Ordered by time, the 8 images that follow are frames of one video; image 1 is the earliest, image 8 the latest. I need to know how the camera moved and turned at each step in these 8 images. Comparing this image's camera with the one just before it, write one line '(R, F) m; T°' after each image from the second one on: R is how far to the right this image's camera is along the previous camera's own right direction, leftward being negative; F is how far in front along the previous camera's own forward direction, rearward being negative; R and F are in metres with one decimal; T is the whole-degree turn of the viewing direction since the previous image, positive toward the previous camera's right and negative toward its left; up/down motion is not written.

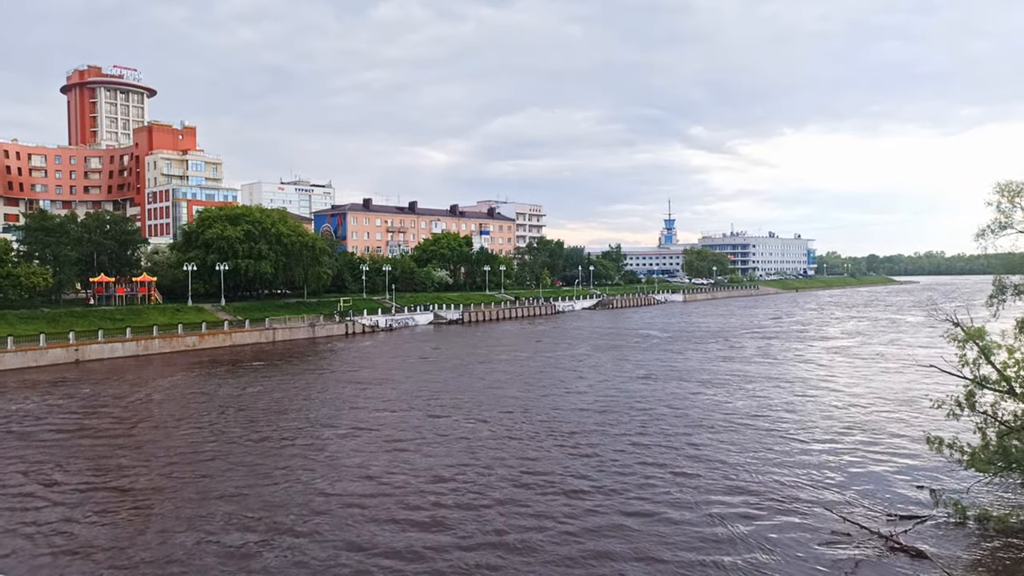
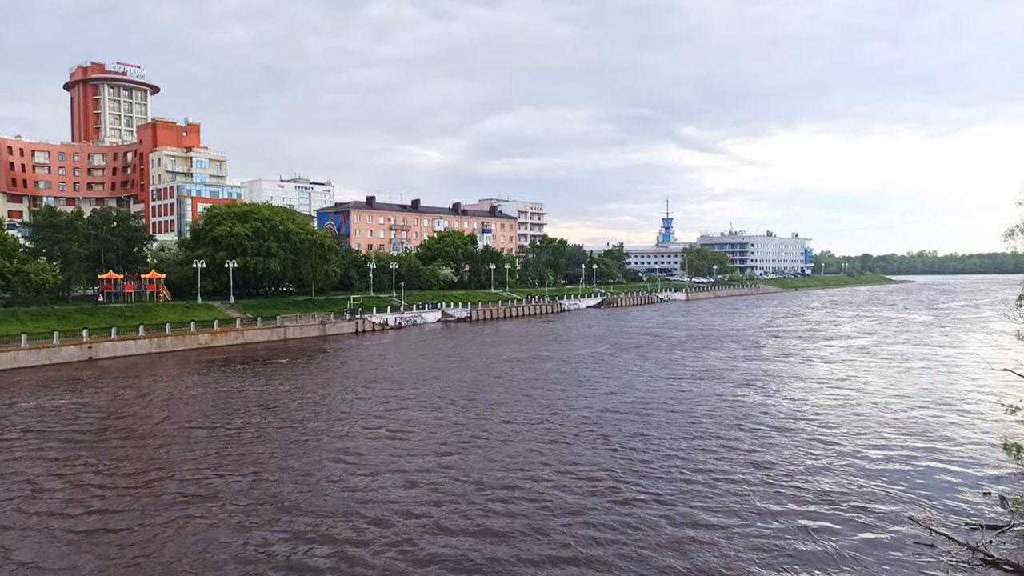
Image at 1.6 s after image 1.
(-1.7, -0.2) m; +1°
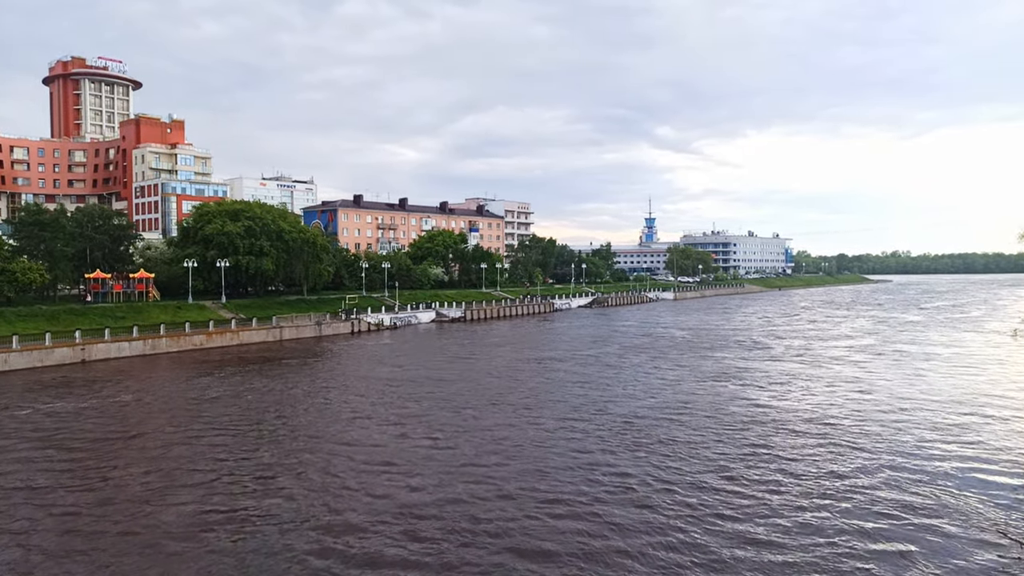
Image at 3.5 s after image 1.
(-2.0, +0.3) m; +2°
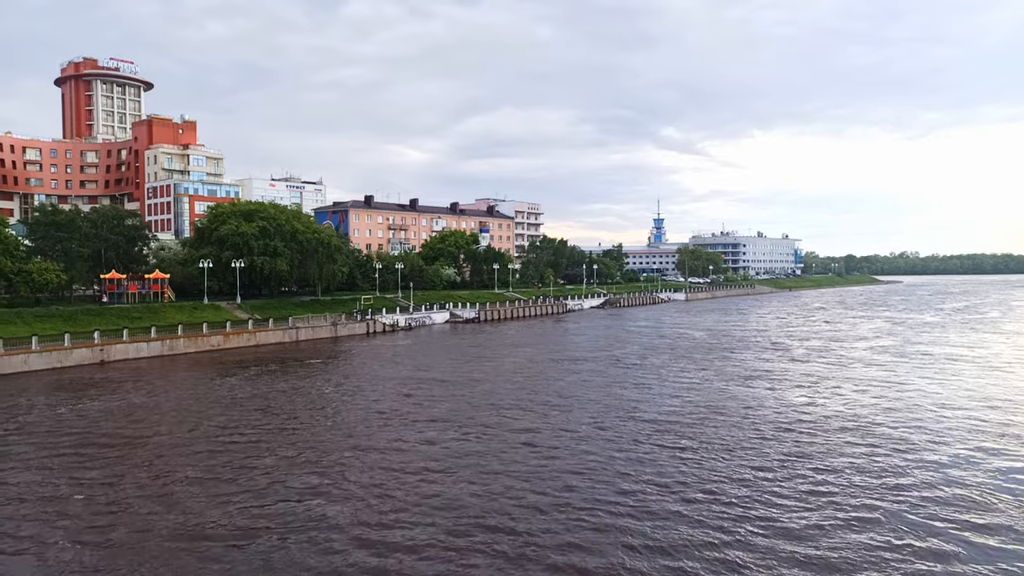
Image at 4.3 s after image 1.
(-1.0, +0.2) m; 0°
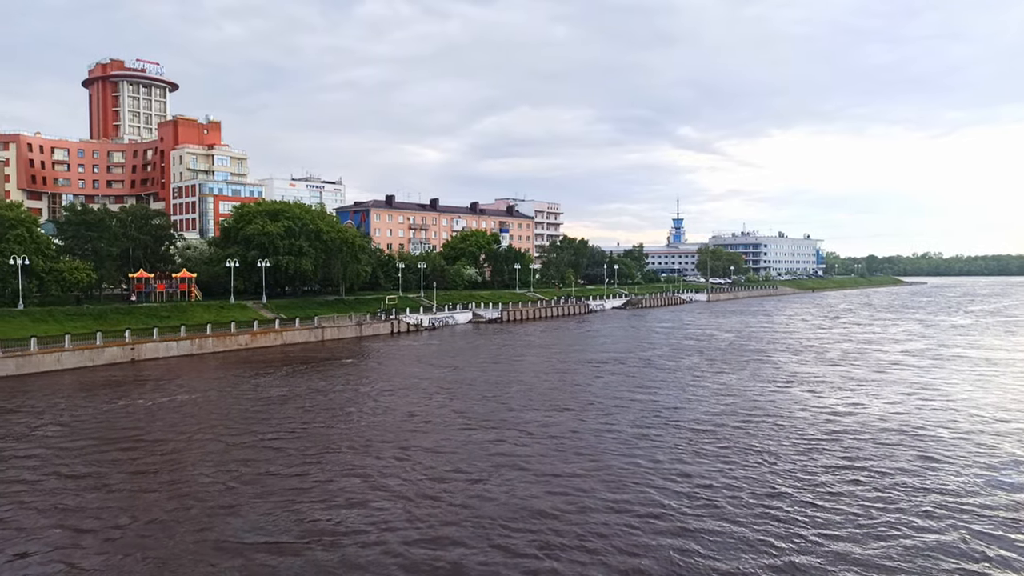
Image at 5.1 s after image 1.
(-0.8, 0.0) m; -1°
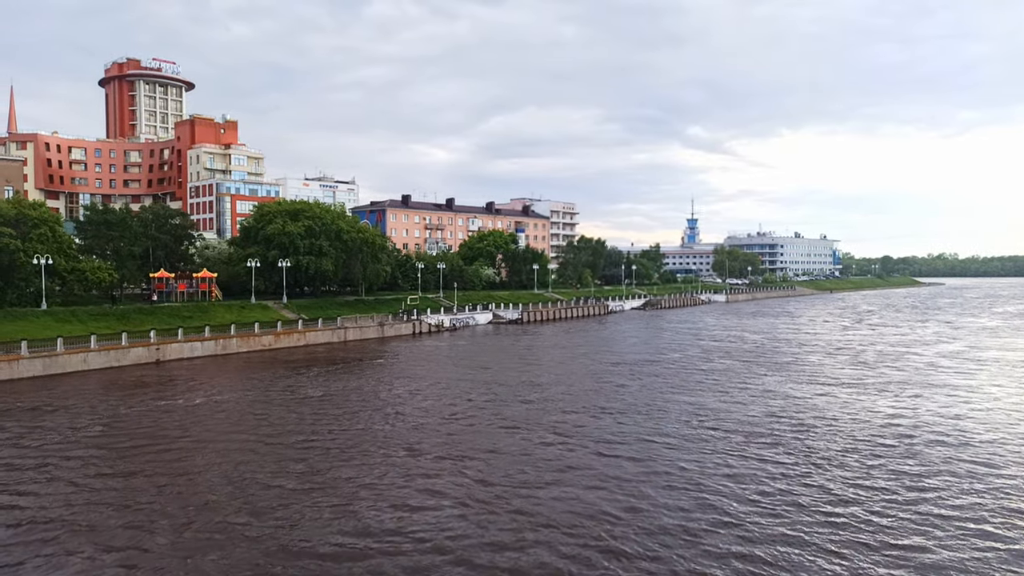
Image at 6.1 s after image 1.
(-1.3, +0.5) m; 0°
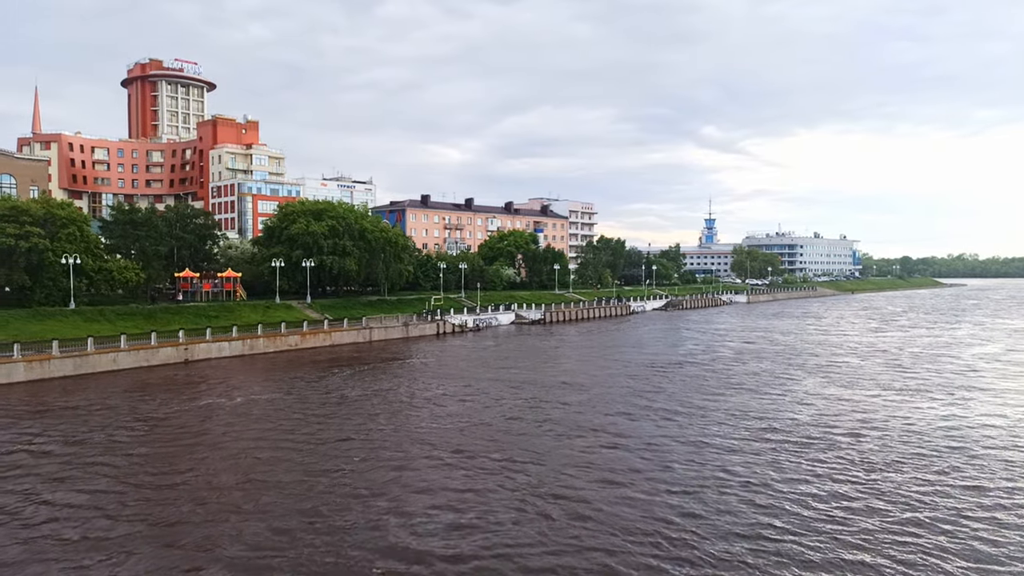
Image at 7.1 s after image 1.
(-1.1, +0.3) m; -1°
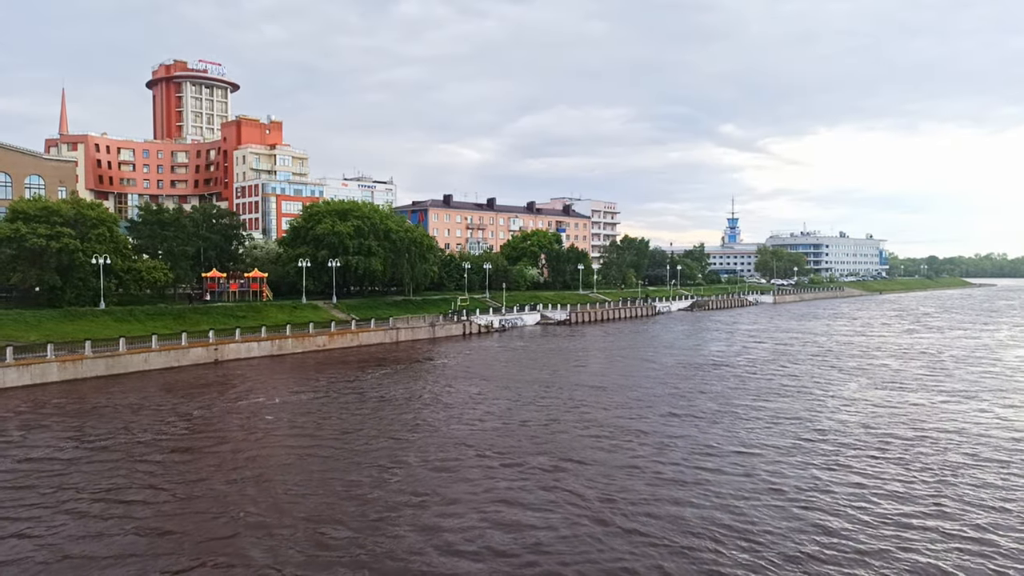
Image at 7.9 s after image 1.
(-0.9, +0.5) m; -1°
